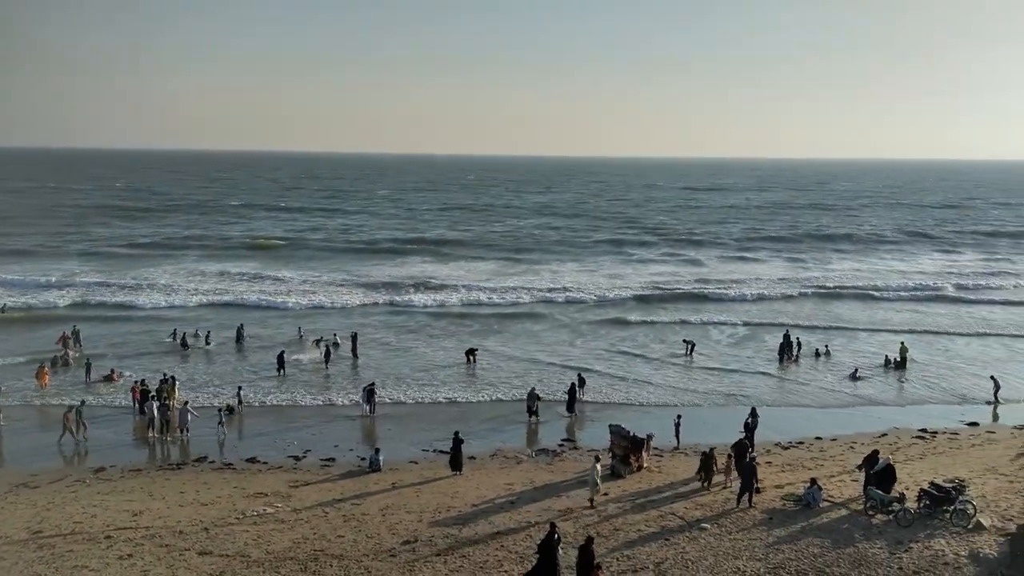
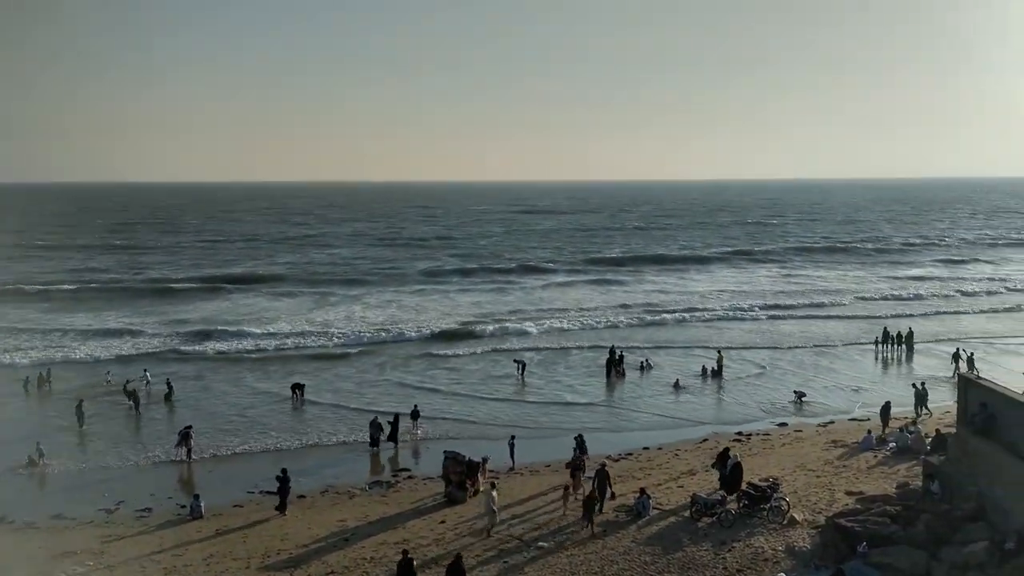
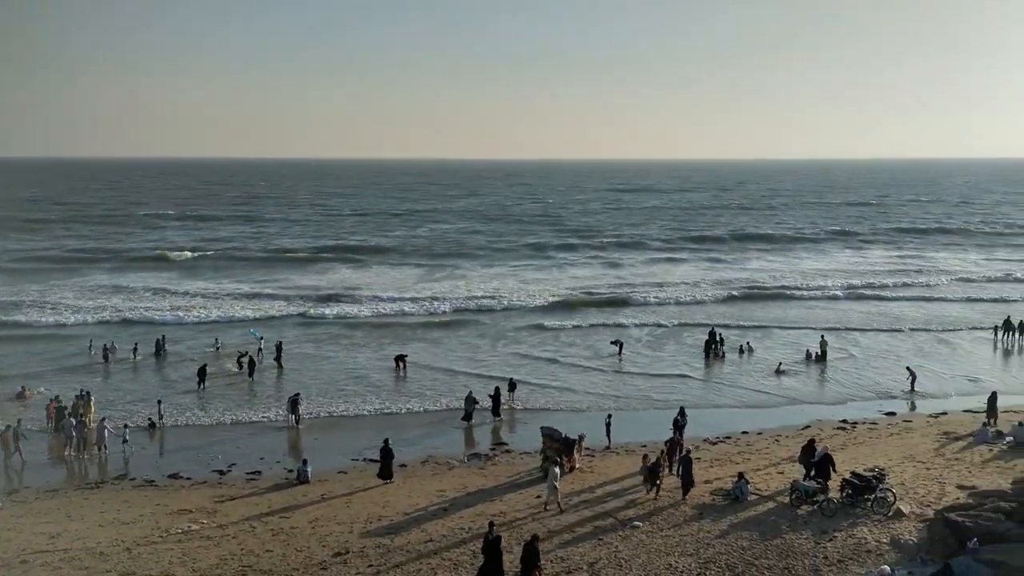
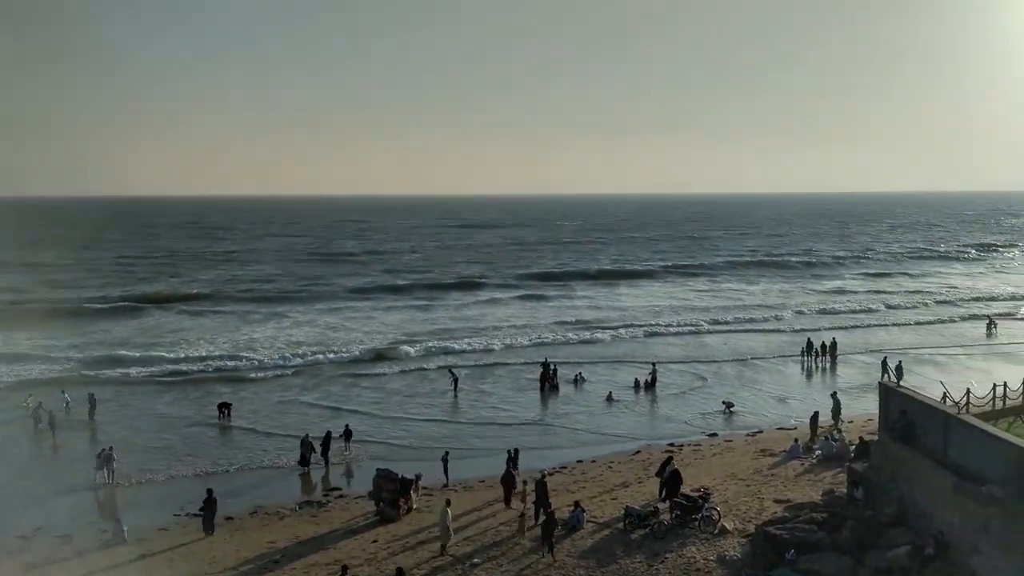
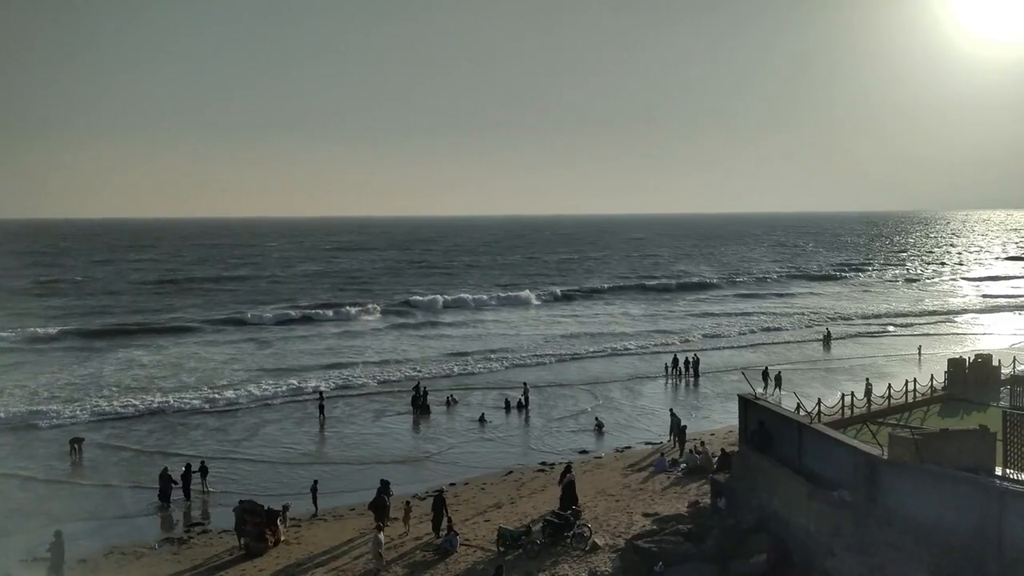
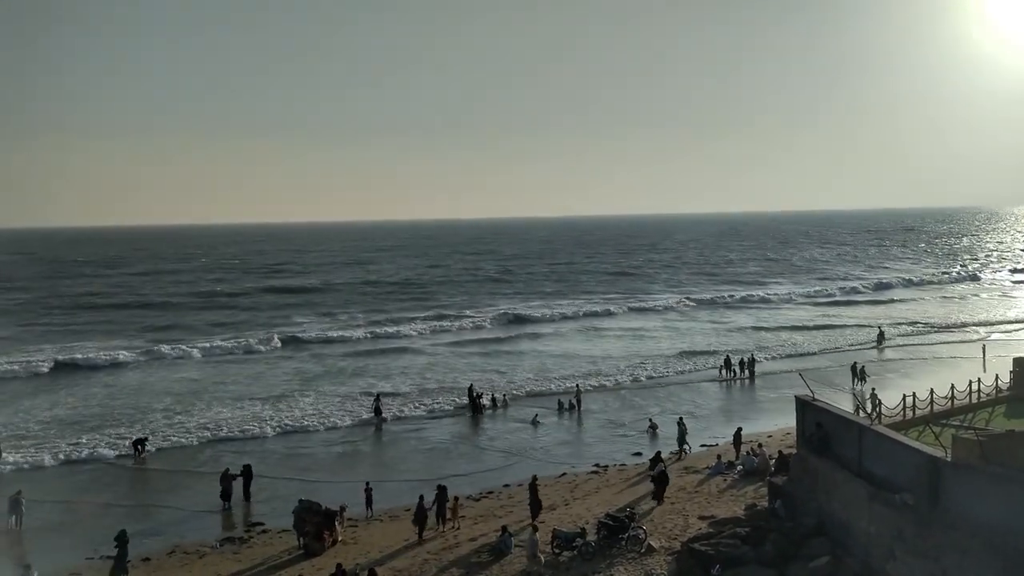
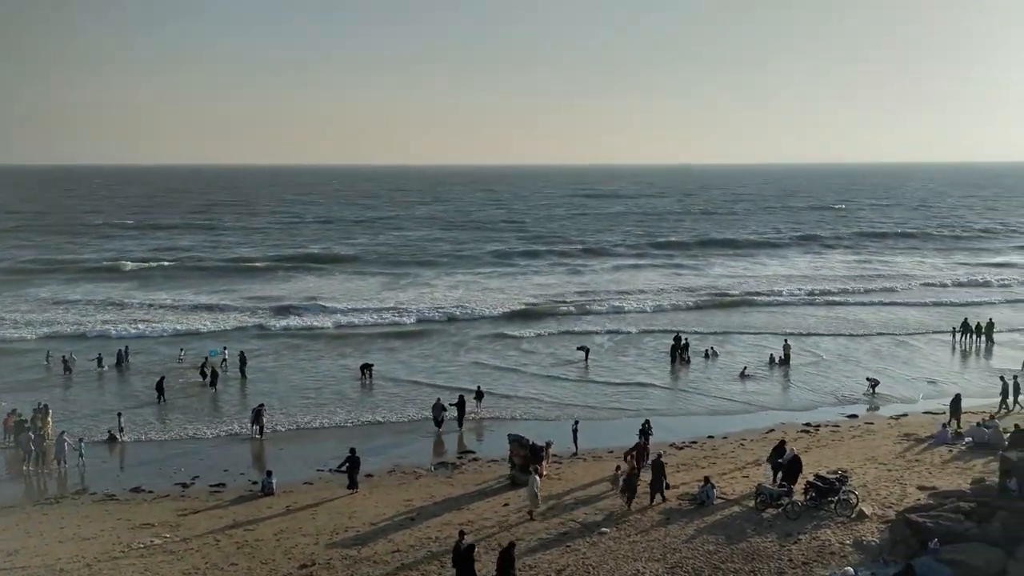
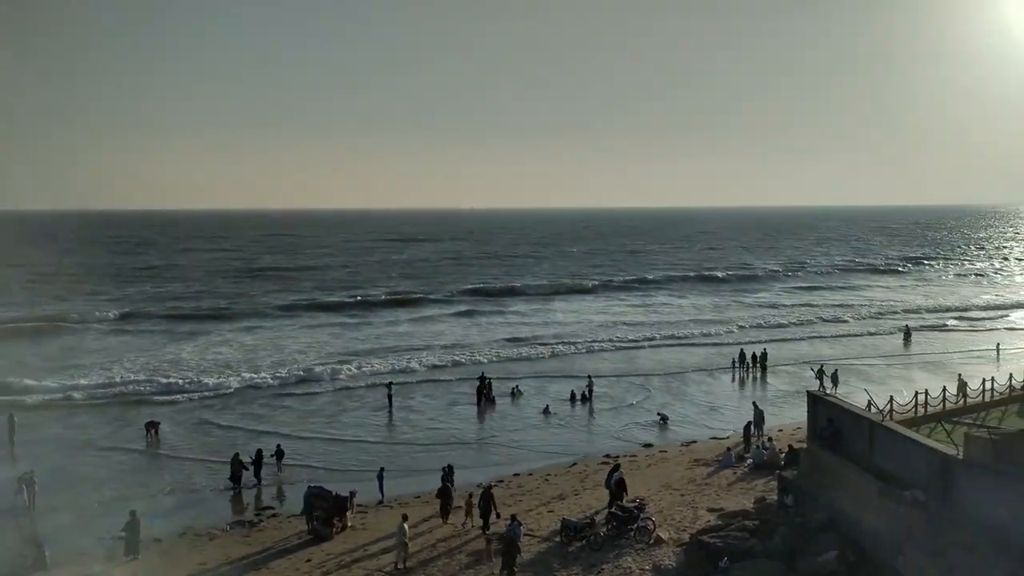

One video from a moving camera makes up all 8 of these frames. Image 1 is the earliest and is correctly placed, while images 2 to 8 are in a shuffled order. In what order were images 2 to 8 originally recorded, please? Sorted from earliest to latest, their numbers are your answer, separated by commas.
3, 7, 2, 4, 8, 5, 6
